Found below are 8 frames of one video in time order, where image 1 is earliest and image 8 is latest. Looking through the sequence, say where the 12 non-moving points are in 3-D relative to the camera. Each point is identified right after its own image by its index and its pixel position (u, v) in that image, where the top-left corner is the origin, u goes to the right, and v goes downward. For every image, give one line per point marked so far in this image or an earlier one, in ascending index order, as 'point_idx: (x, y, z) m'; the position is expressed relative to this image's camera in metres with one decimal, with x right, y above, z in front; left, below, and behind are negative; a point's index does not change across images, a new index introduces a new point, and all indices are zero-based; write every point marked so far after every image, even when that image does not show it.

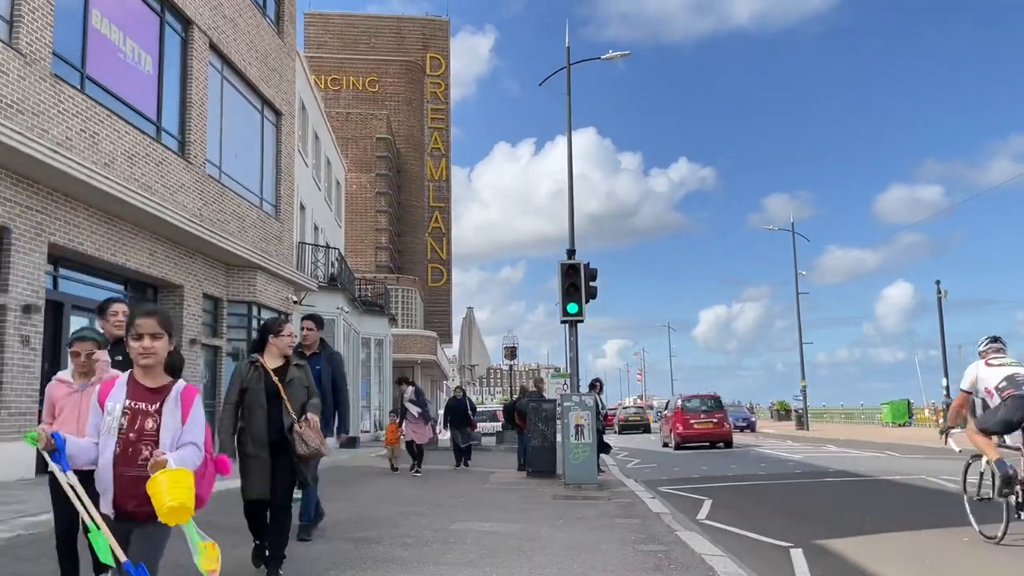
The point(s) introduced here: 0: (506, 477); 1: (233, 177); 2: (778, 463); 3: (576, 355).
0: (-0.1, -3.0, +14.5) m
1: (-5.8, +2.3, +18.5) m
2: (+5.3, -3.5, +17.9) m
3: (+1.1, -1.1, +15.3) m
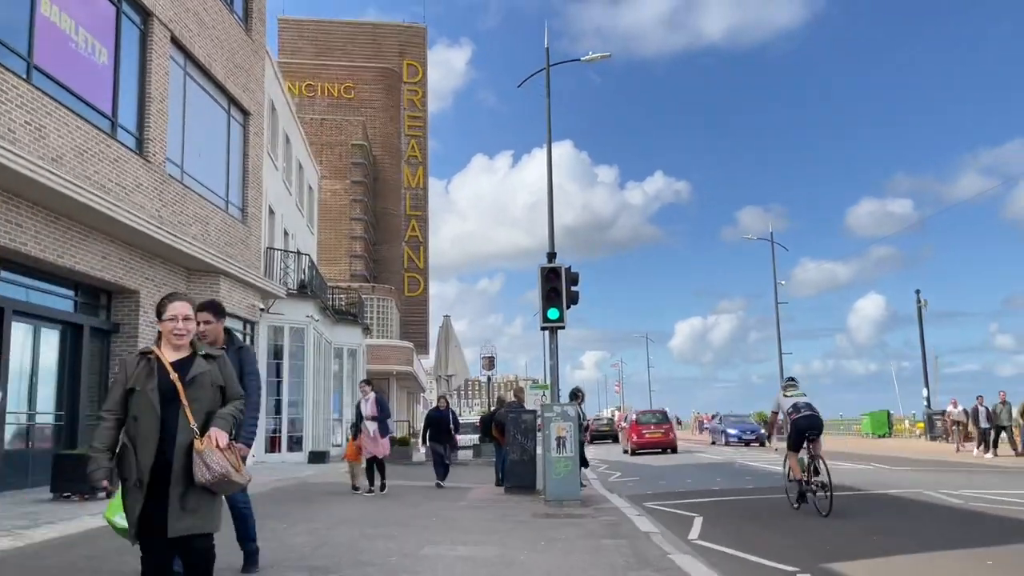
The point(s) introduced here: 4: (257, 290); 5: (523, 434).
0: (-0.4, -3.1, +13.7) m
1: (-6.2, +2.2, +17.6) m
2: (+4.8, -3.6, +17.2) m
3: (+0.7, -1.2, +14.5) m
4: (-5.6, 0.0, +19.8) m
5: (+0.2, -2.1, +13.1) m
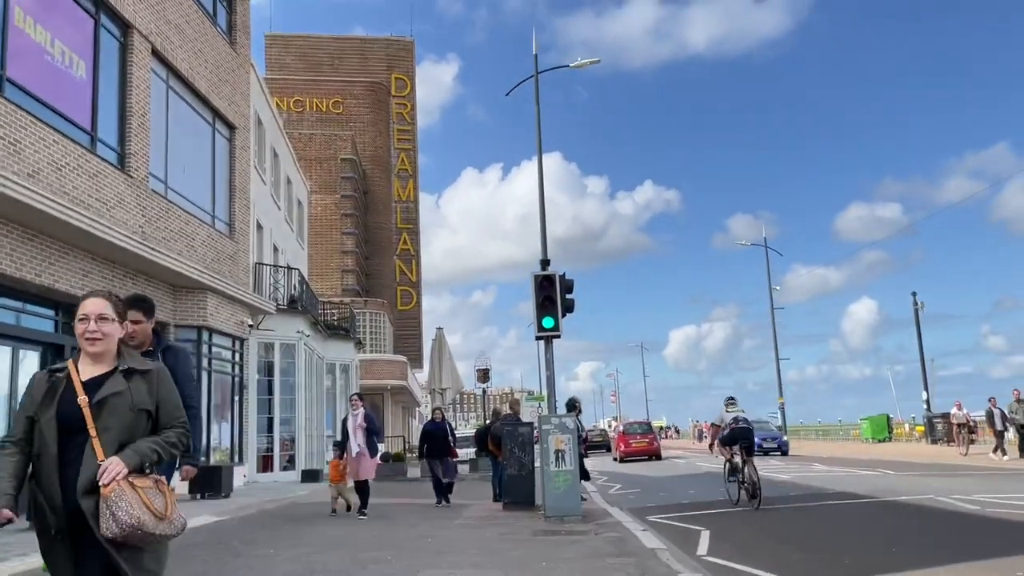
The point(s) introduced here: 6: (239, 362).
0: (-0.5, -3.3, +13.3) m
1: (-6.4, +1.8, +17.2) m
2: (+4.8, -3.7, +16.8) m
3: (+0.6, -1.3, +14.2) m
4: (-5.7, -0.4, +19.4) m
5: (+0.1, -2.3, +12.7) m
6: (-5.9, -1.6, +19.5) m
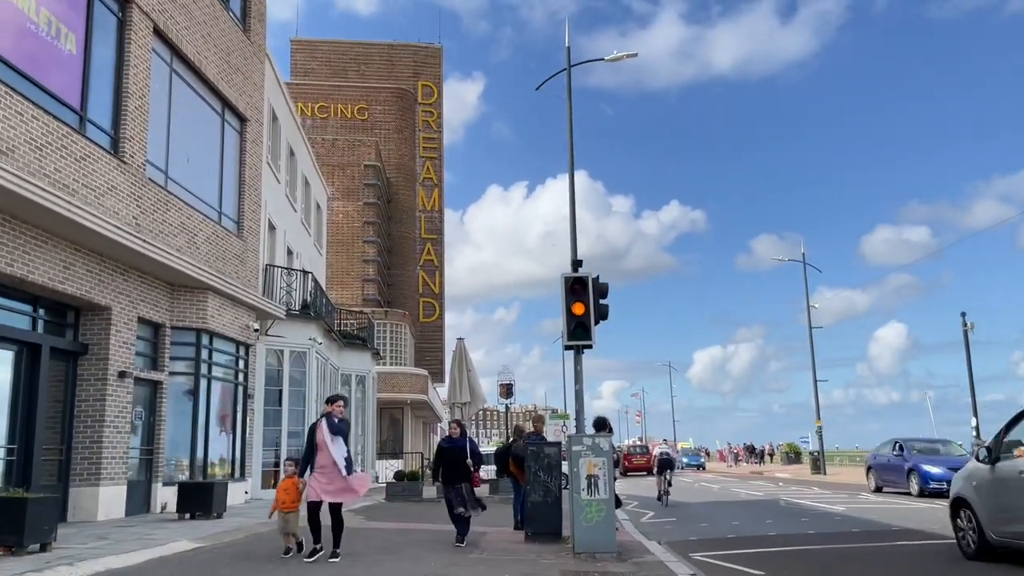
0: (-0.2, -3.3, +11.7) m
1: (-5.9, +1.8, +16.0) m
2: (+5.2, -3.9, +15.1) m
3: (+1.0, -1.4, +12.6) m
4: (-5.2, -0.4, +18.1) m
5: (+0.4, -2.3, +11.2) m
6: (-5.4, -1.6, +18.2) m
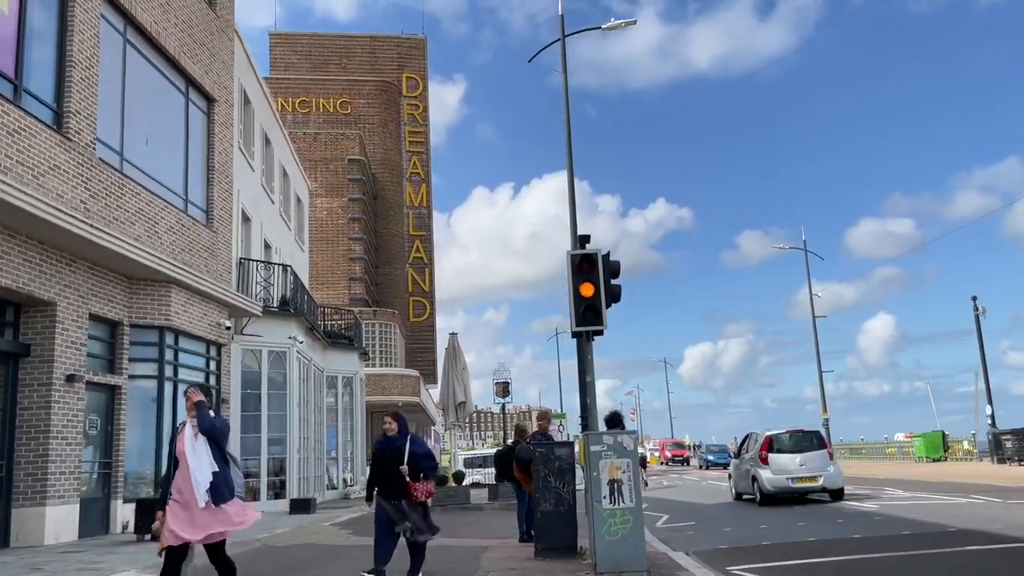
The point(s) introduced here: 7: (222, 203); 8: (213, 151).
0: (-0.1, -3.0, +10.2) m
1: (-6.0, +1.9, +14.4) m
2: (+5.2, -3.5, +13.7) m
3: (+1.0, -1.1, +11.1) m
4: (-5.3, -0.3, +16.5) m
5: (+0.5, -2.0, +9.7) m
6: (-5.5, -1.5, +16.6) m
7: (-5.7, +1.7, +17.6) m
8: (-5.8, +2.7, +17.5) m
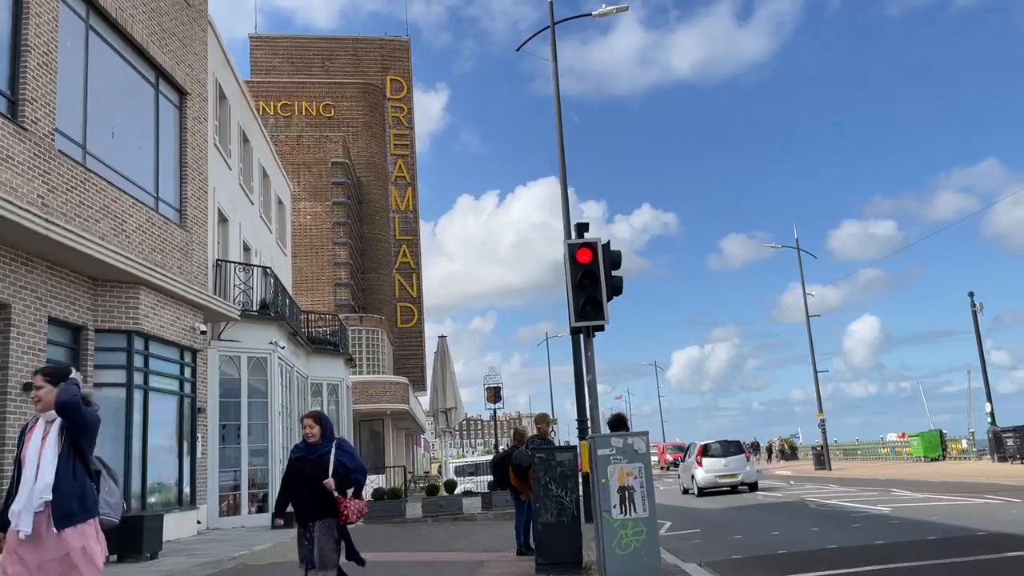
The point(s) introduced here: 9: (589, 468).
0: (-0.1, -2.9, +9.4) m
1: (-6.1, +1.9, +13.5) m
2: (+5.2, -3.3, +12.9) m
3: (+1.0, -1.0, +10.3) m
4: (-5.4, -0.4, +15.6) m
5: (+0.4, -1.9, +8.9) m
6: (-5.6, -1.6, +15.7) m
7: (-5.9, +1.6, +16.8) m
8: (-6.0, +2.6, +16.6) m
9: (+0.6, -1.5, +7.5) m
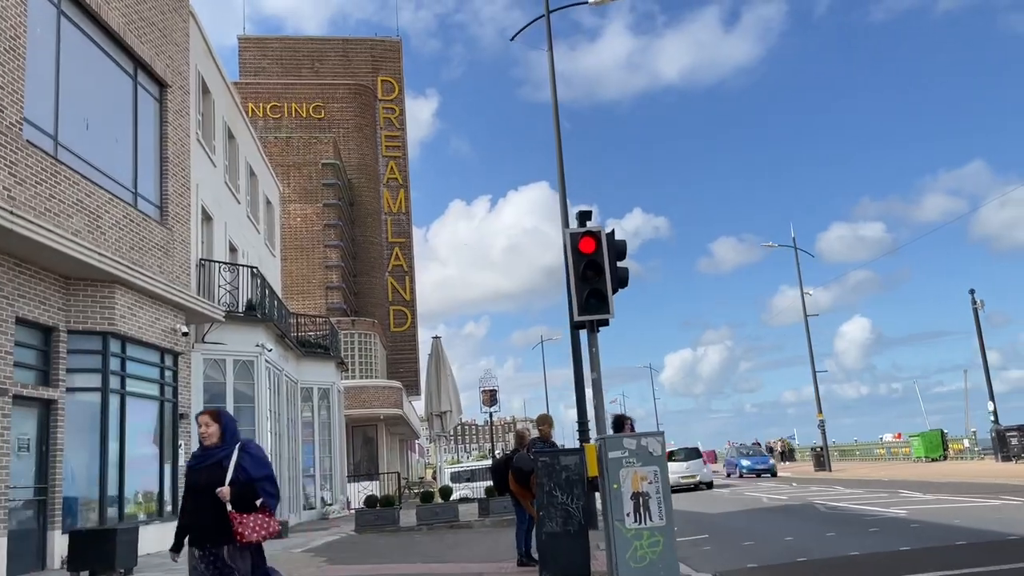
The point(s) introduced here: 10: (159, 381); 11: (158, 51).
0: (-0.1, -2.9, +8.7) m
1: (-6.2, +1.9, +12.8) m
2: (+5.2, -3.2, +12.2) m
3: (+1.0, -0.9, +9.7) m
4: (-5.5, -0.4, +14.9) m
5: (+0.5, -1.8, +8.2) m
6: (-5.6, -1.6, +15.0) m
7: (-5.9, +1.6, +16.0) m
8: (-6.1, +2.6, +15.9) m
9: (+0.7, -1.4, +6.8) m
10: (-5.6, -1.5, +14.3) m
11: (-6.2, +4.2, +15.7) m
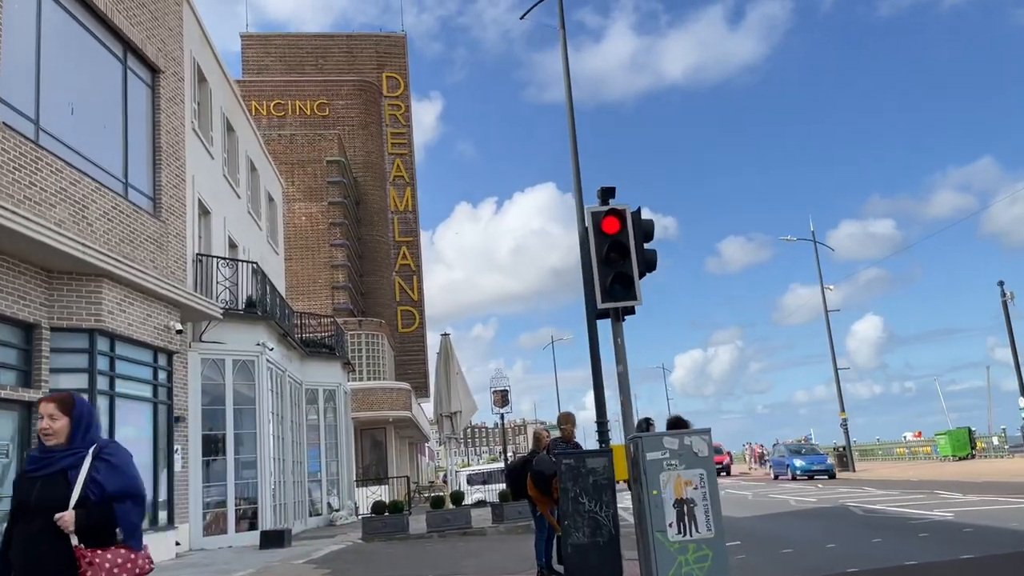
0: (+0.1, -2.7, +7.8) m
1: (-6.0, +2.0, +12.0) m
2: (+5.4, -3.0, +11.3) m
3: (+1.1, -0.8, +8.8) m
4: (-5.3, -0.3, +14.1) m
5: (+0.6, -1.7, +7.3) m
6: (-5.4, -1.5, +14.1) m
7: (-5.7, +1.7, +15.2) m
8: (-5.9, +2.7, +15.1) m
9: (+0.8, -1.2, +5.9) m
10: (-5.4, -1.4, +13.5) m
11: (-6.0, +4.2, +14.9) m
